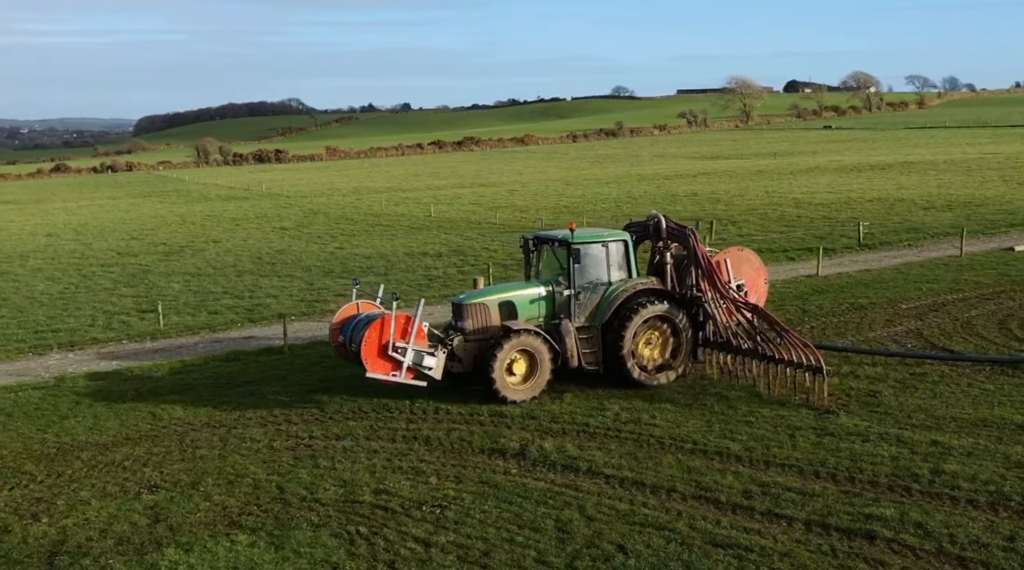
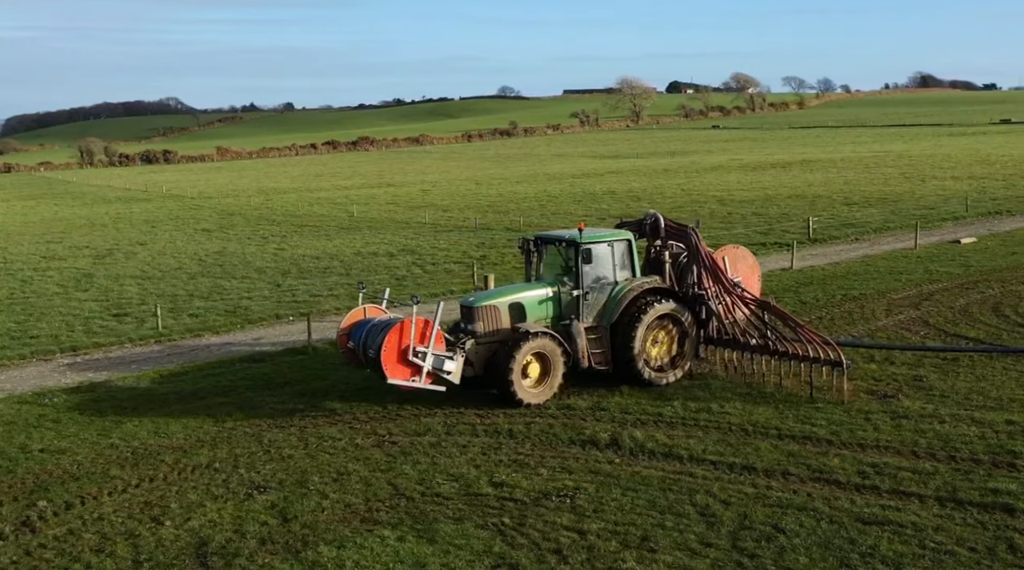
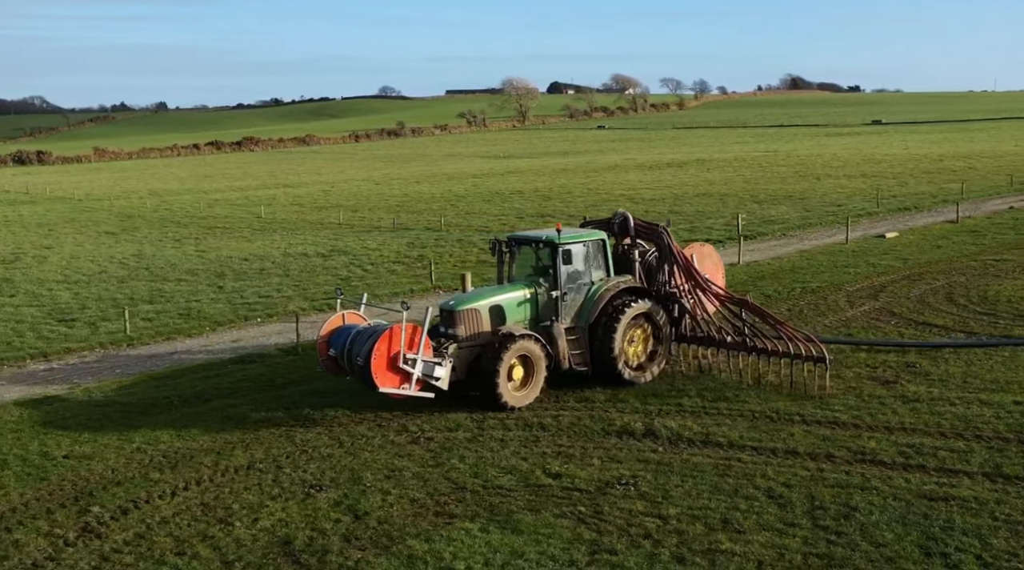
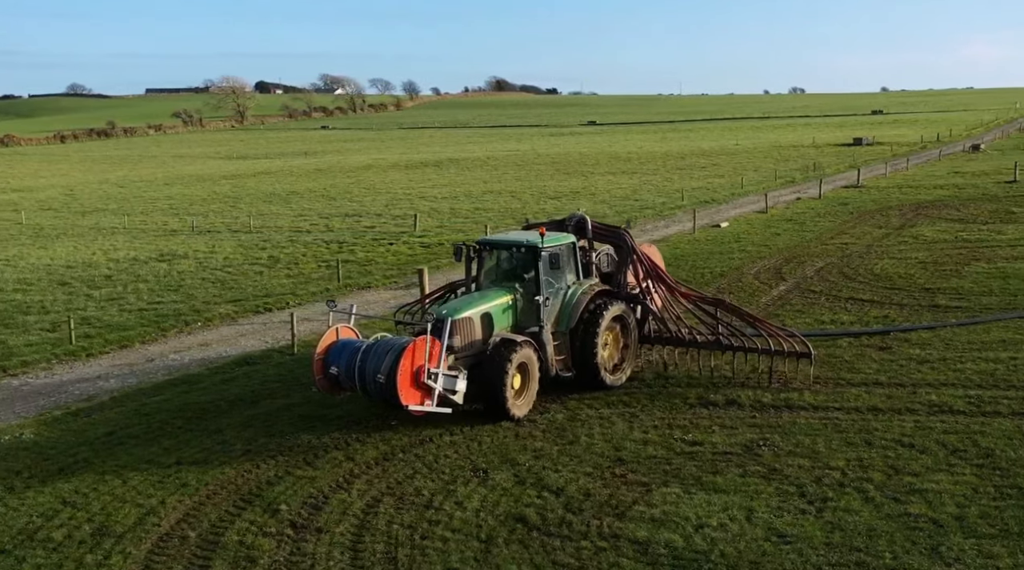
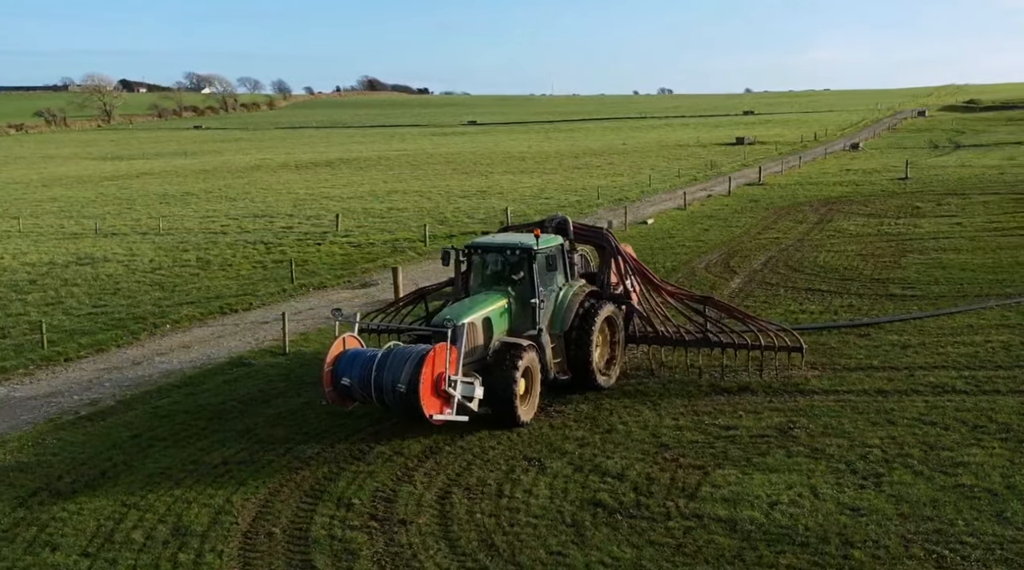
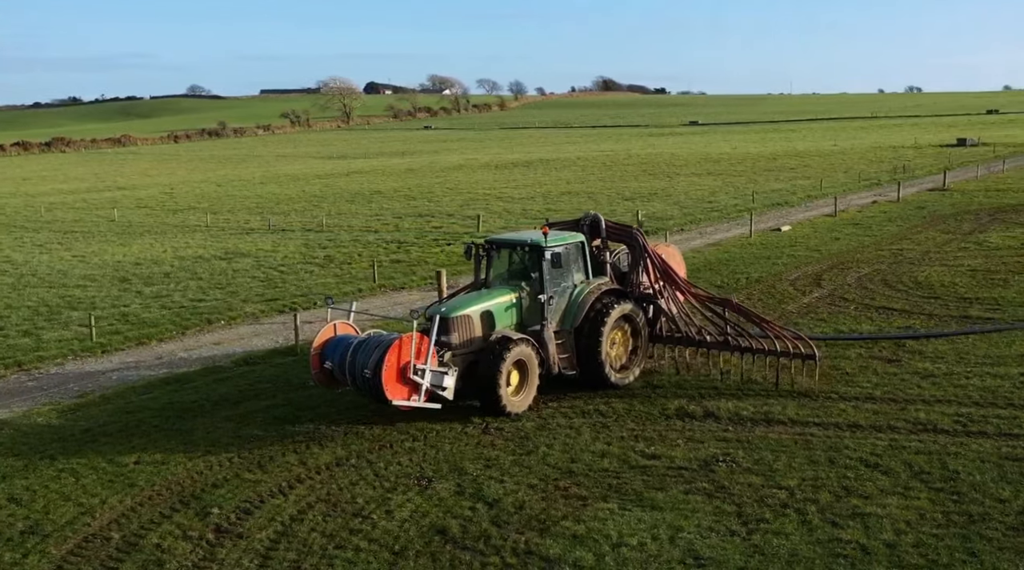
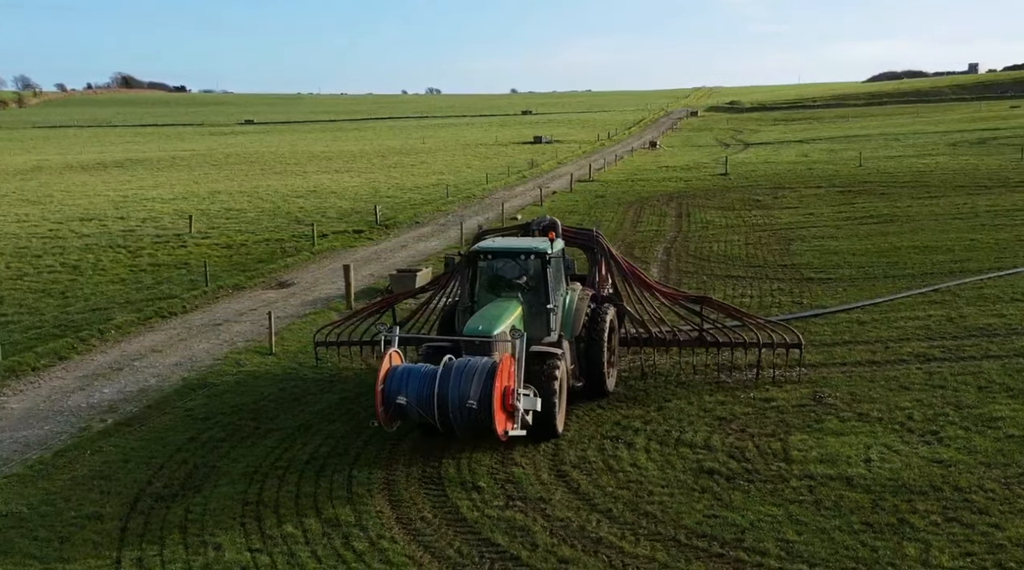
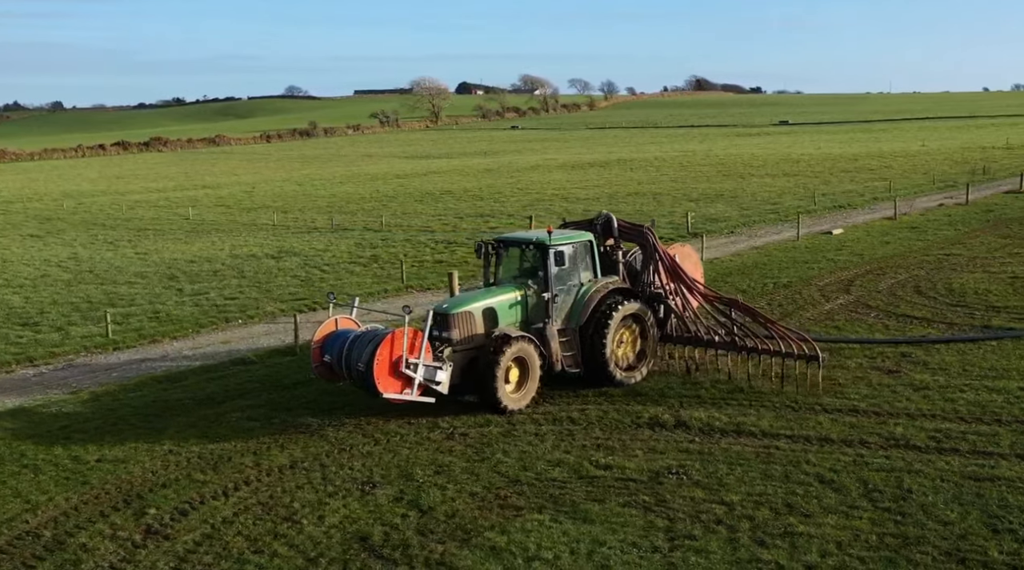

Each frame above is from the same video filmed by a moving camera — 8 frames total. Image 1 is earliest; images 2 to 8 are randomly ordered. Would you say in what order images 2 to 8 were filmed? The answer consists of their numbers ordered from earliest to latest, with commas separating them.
2, 3, 8, 6, 4, 5, 7
